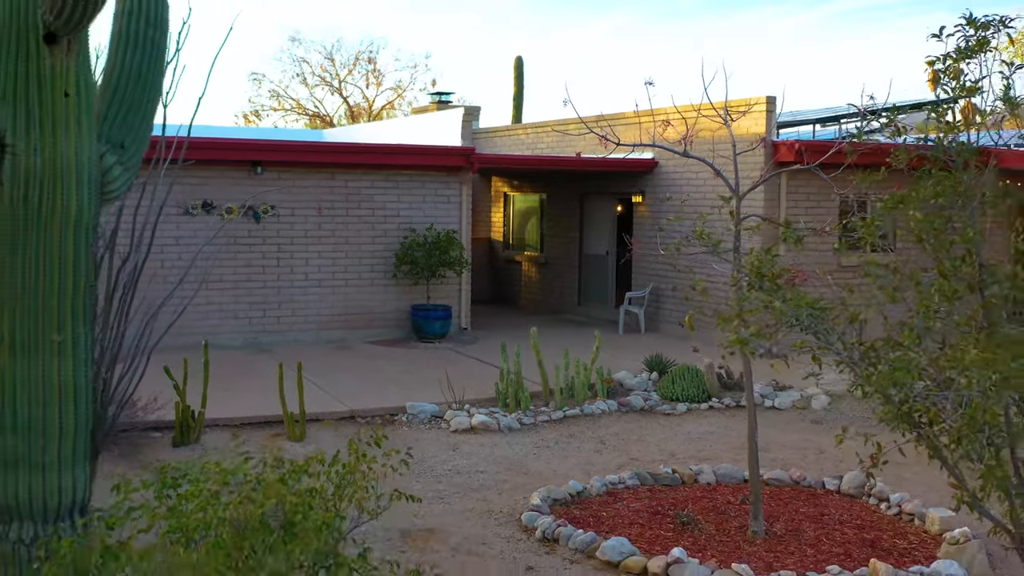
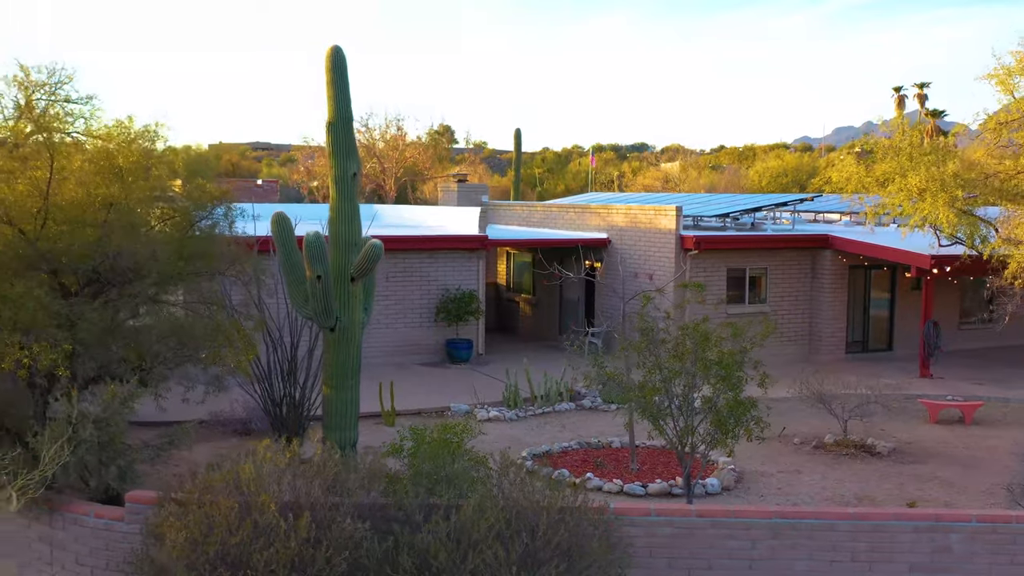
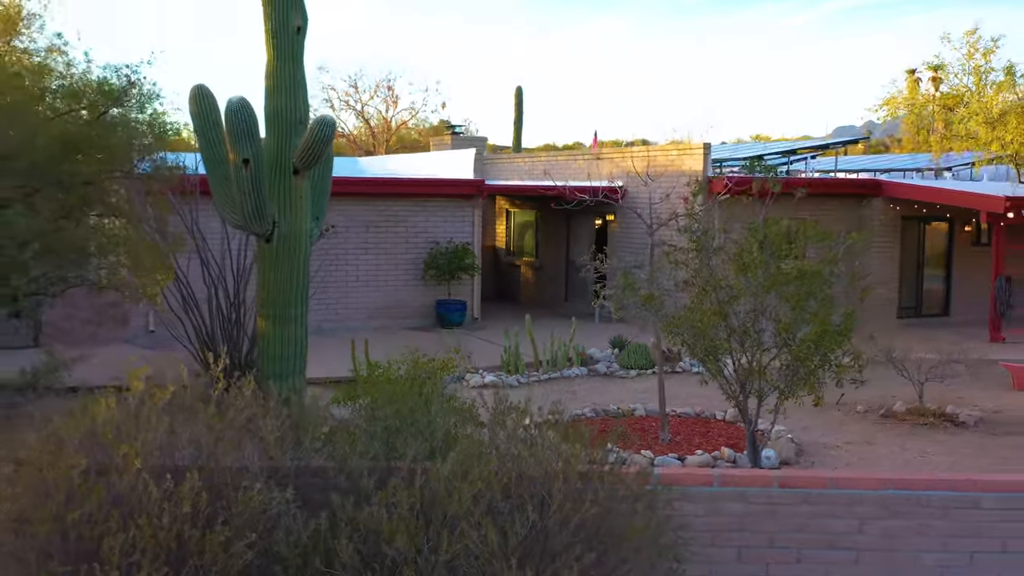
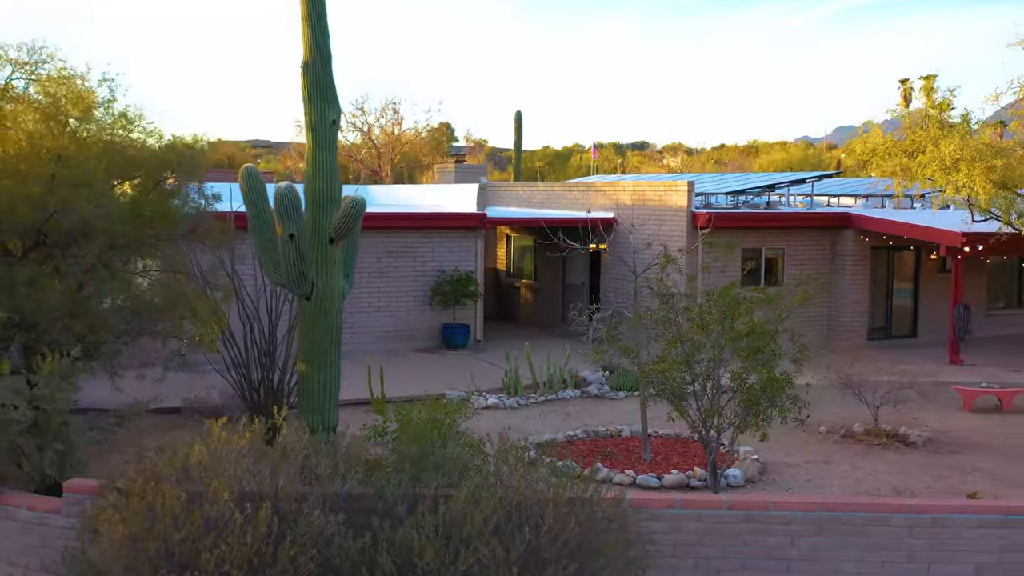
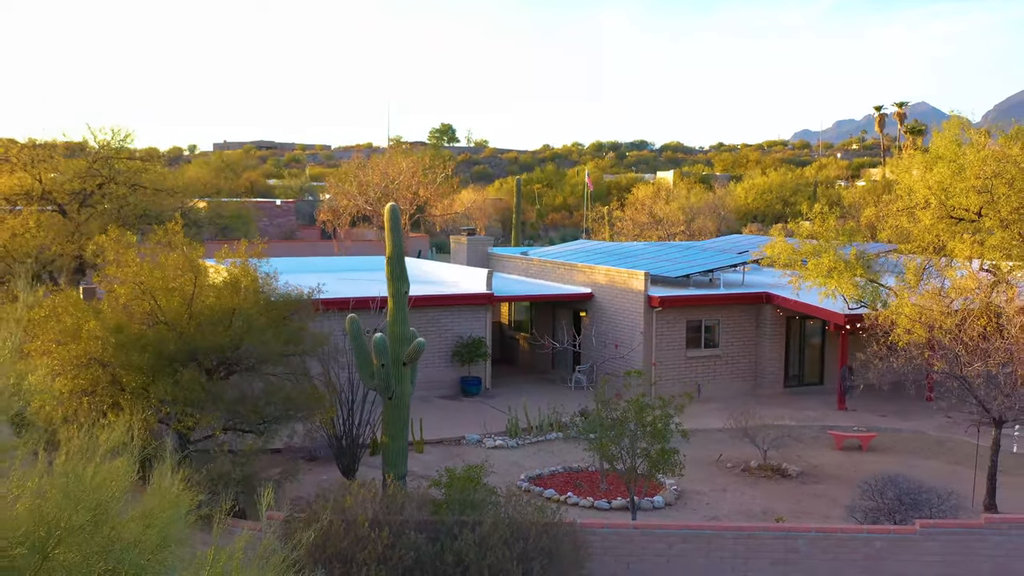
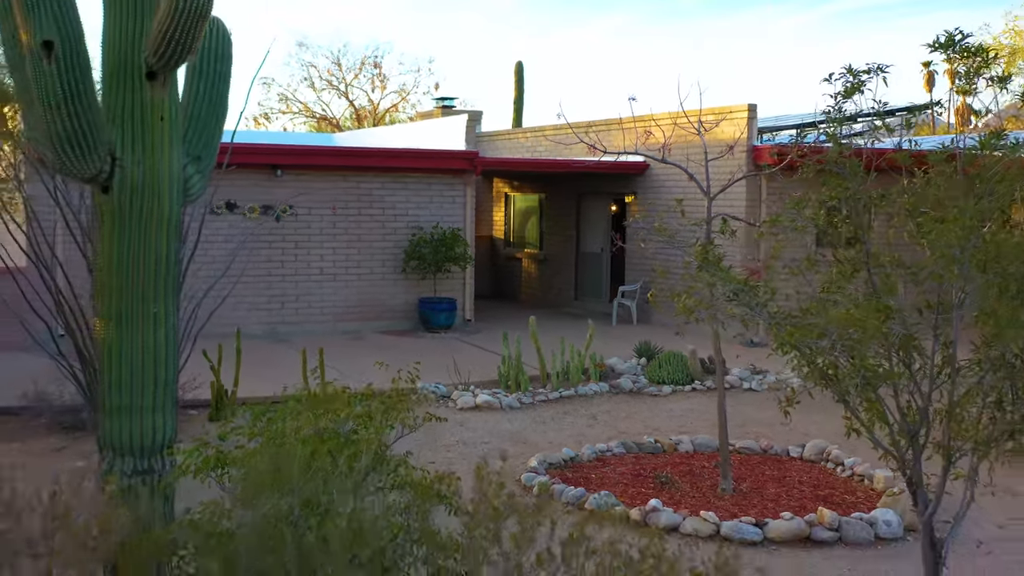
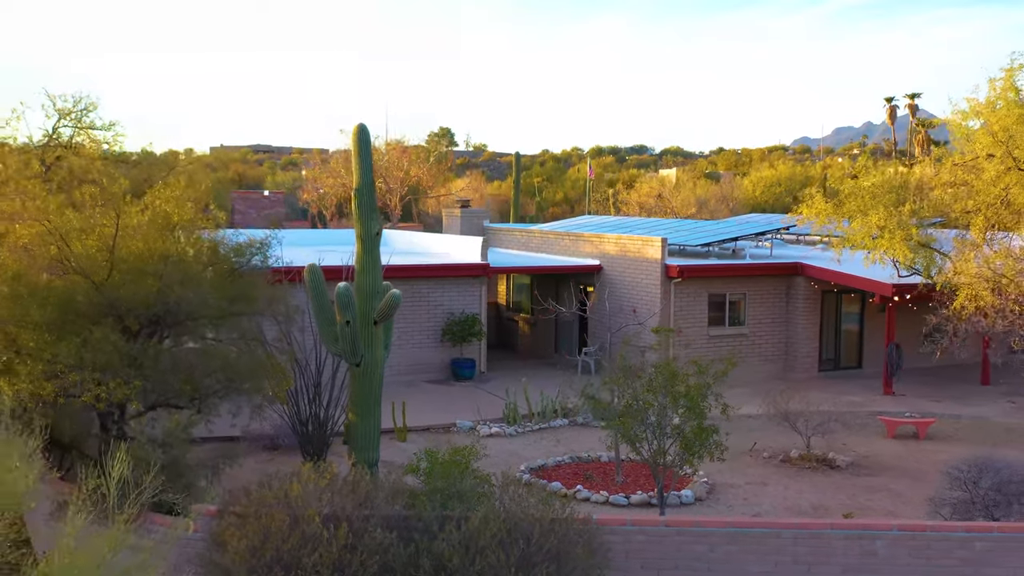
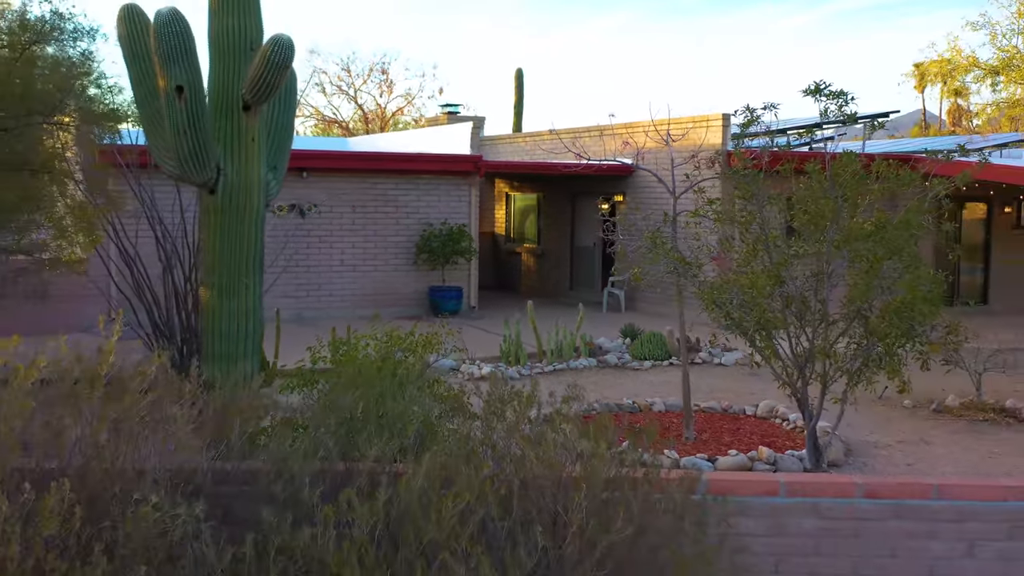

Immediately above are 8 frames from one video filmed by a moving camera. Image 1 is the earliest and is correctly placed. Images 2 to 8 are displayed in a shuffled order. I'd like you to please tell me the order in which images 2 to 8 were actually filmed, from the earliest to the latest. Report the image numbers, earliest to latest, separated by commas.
6, 8, 3, 4, 2, 7, 5
